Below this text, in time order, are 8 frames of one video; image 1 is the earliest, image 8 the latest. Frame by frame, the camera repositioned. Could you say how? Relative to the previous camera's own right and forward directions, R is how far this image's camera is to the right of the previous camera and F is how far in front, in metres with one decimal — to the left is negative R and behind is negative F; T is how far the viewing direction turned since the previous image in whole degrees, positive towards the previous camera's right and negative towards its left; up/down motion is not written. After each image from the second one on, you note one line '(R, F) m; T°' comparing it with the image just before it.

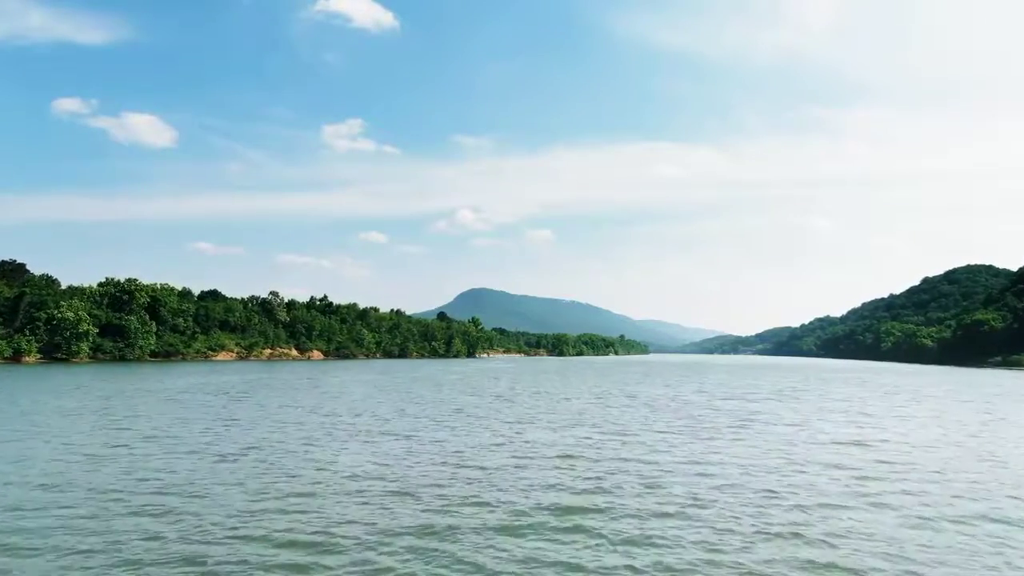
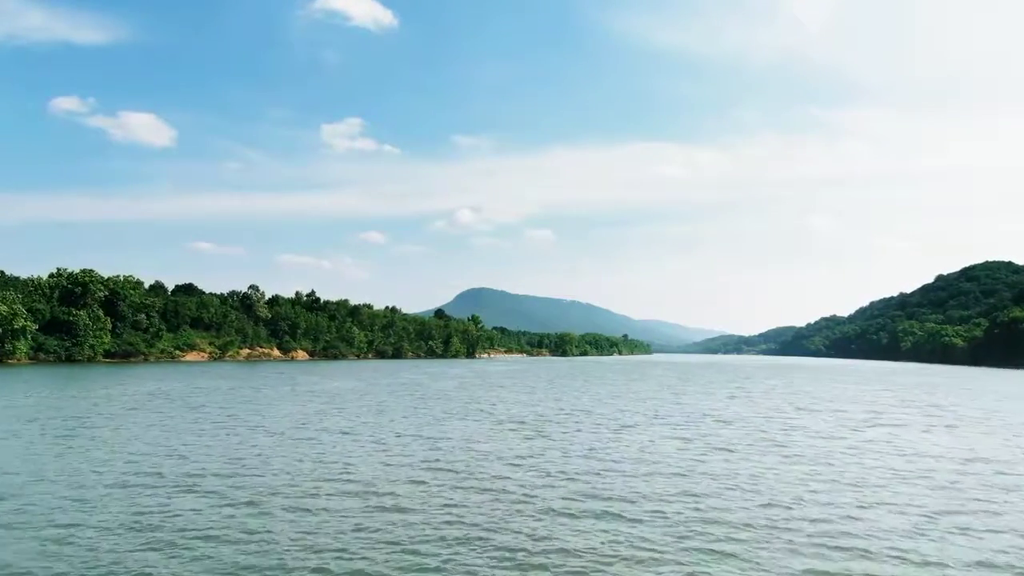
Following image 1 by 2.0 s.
(-0.8, +14.6) m; 0°
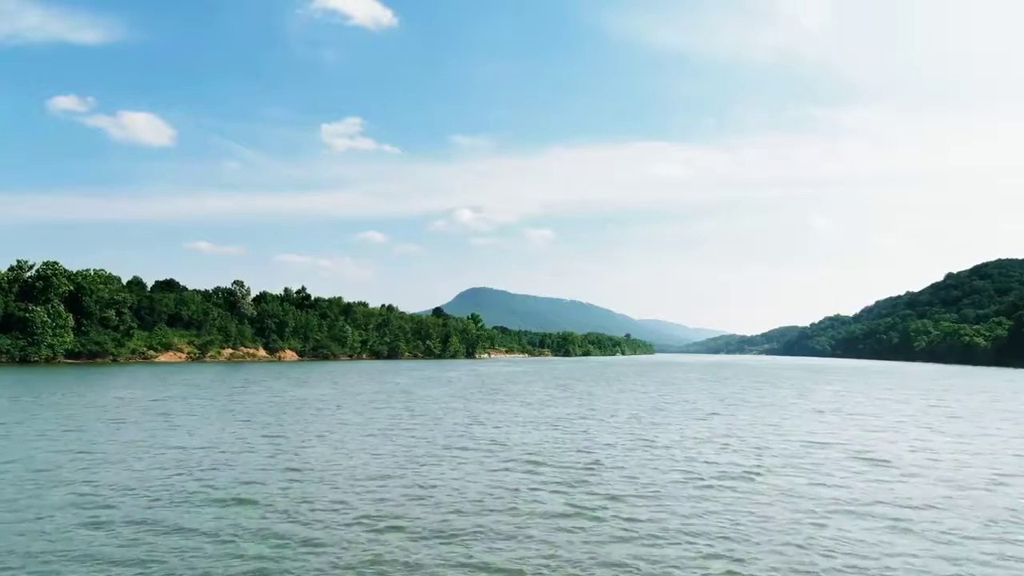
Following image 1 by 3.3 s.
(-0.6, +9.8) m; 0°
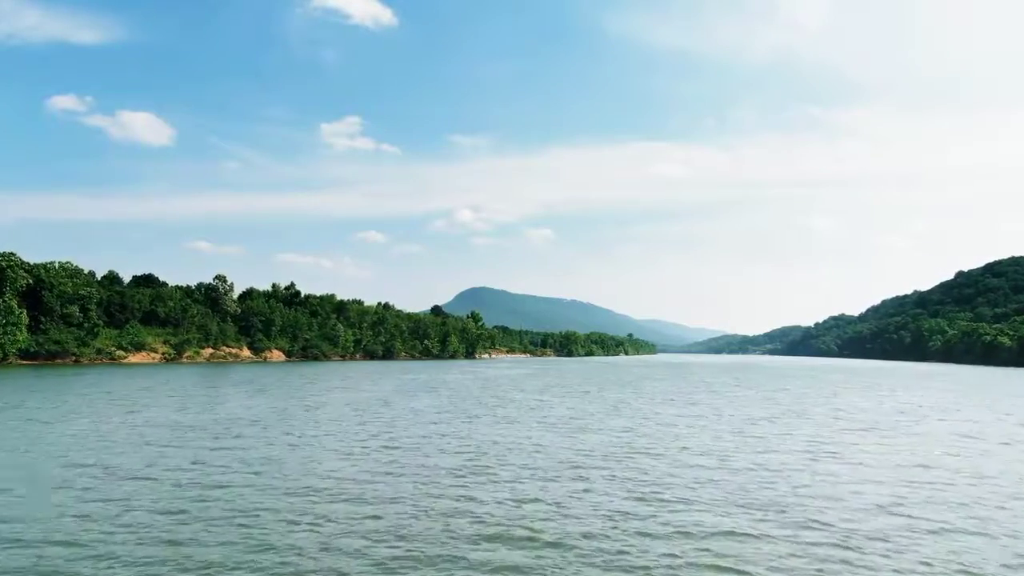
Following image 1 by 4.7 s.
(-0.6, +9.8) m; 0°
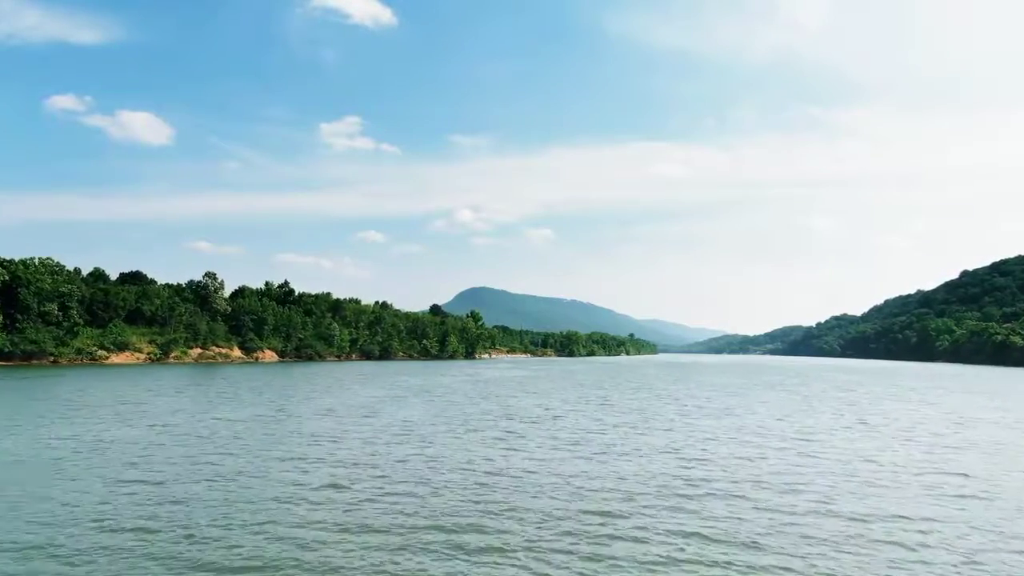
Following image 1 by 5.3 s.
(-0.3, +4.9) m; 0°
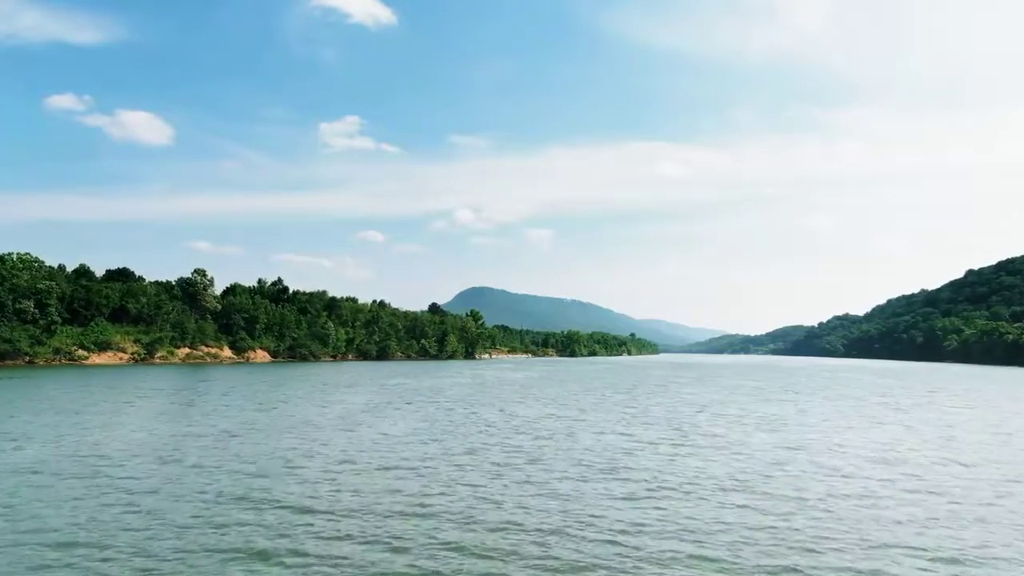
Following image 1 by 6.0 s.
(-0.3, +5.0) m; 0°
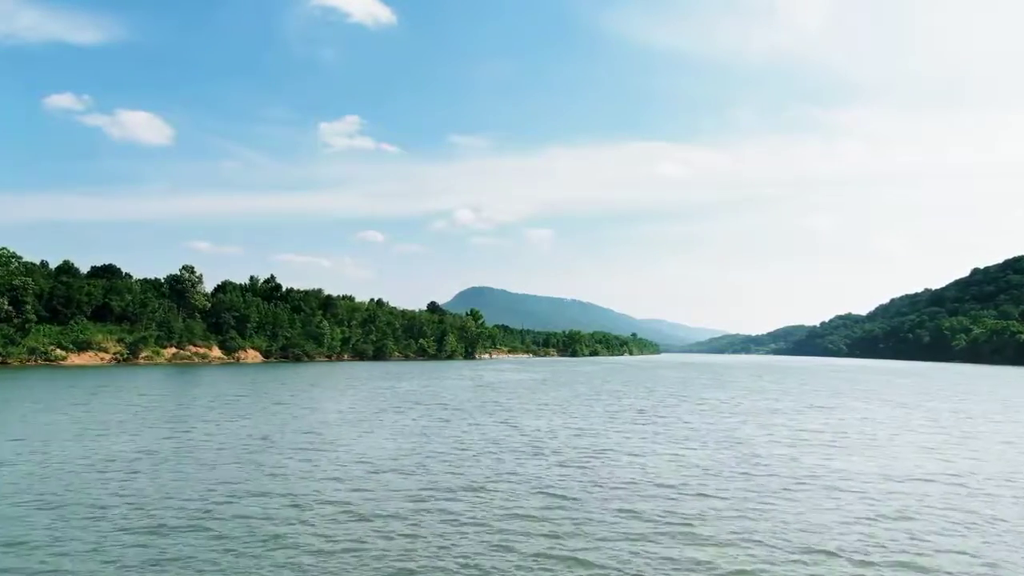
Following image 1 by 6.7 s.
(-0.3, +4.9) m; 0°
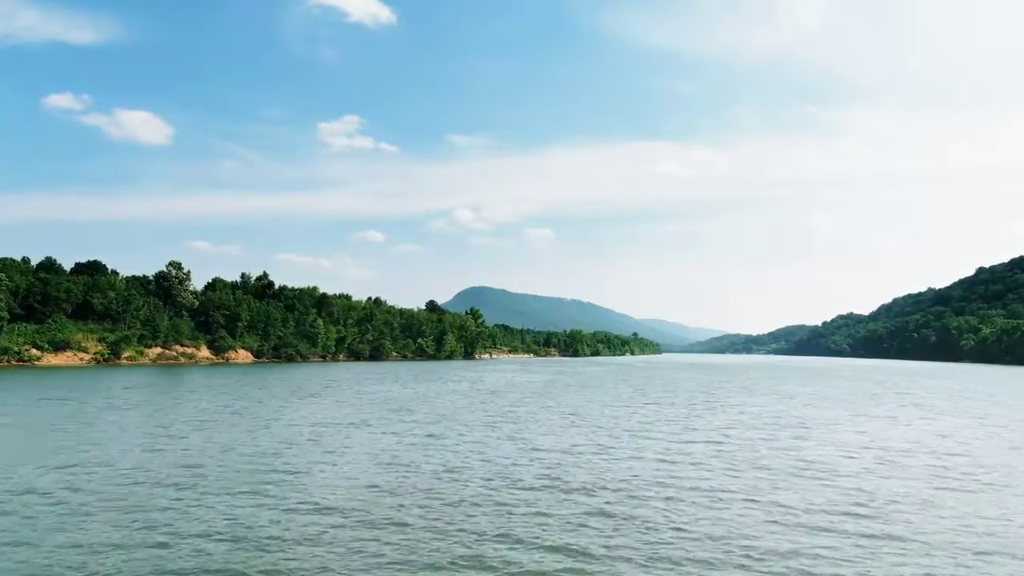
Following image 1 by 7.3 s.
(-0.3, +4.9) m; 0°
